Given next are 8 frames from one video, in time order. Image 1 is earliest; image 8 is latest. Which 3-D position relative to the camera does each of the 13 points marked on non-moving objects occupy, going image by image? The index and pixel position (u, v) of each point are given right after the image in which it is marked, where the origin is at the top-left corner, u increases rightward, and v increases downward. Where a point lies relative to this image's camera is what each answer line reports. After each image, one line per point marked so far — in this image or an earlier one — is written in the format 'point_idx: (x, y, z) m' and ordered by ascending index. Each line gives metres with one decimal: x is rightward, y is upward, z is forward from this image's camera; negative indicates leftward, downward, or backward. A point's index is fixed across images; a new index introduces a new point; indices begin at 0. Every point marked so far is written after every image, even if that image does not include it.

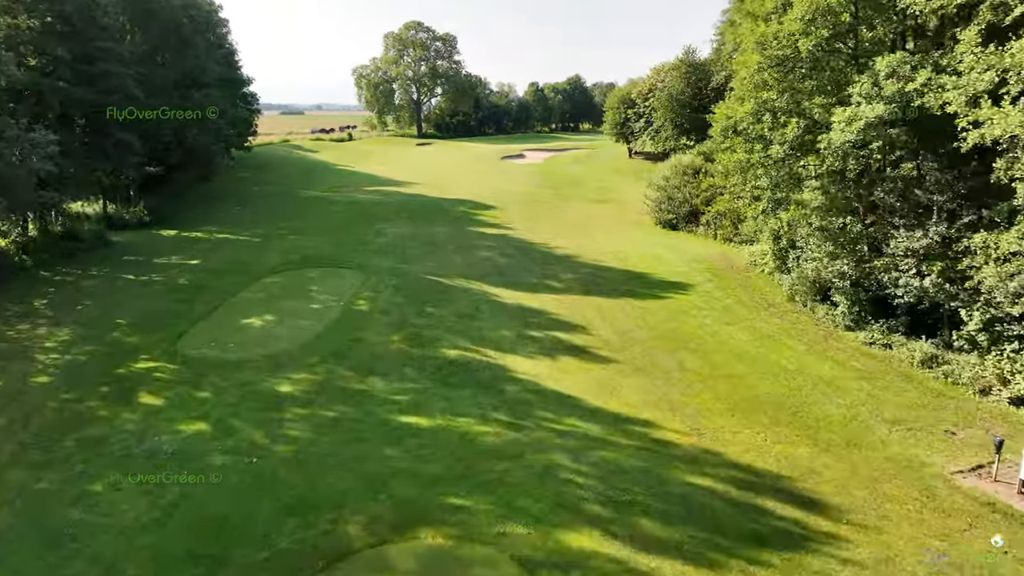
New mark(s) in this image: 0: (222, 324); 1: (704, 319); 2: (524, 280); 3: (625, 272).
0: (-5.8, -0.7, +13.9) m
1: (+4.4, -0.7, +16.0) m
2: (+0.3, +0.2, +19.1) m
3: (+3.3, +0.4, +20.1) m
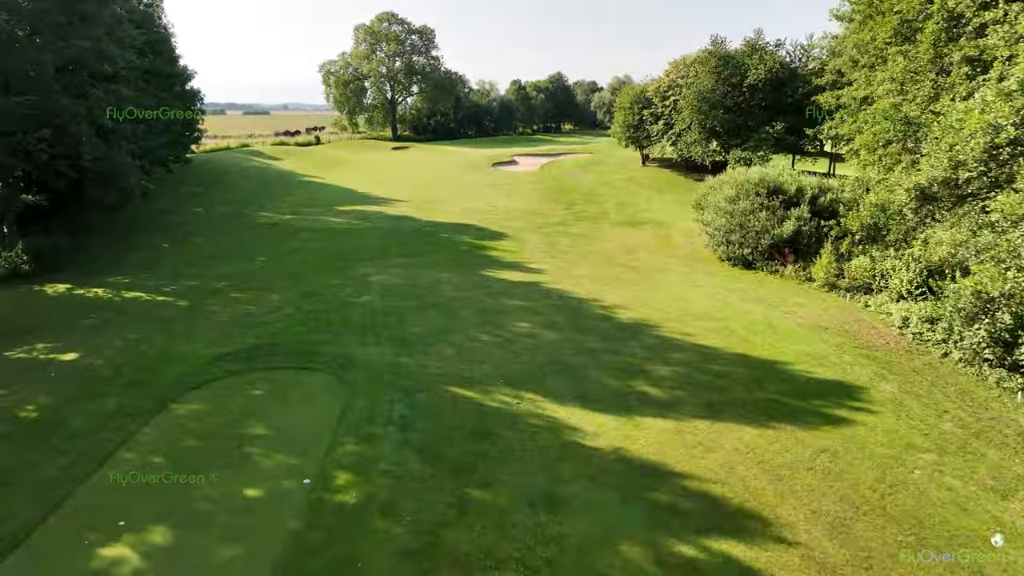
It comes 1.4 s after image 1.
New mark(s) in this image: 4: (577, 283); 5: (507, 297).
0: (-4.4, -2.6, +6.7) m
1: (+5.7, -2.5, +9.2) m
2: (+1.5, -1.6, +12.1) m
3: (+4.4, -1.4, +13.2) m
4: (+1.8, +0.1, +19.1) m
5: (-0.1, -0.2, +17.2) m
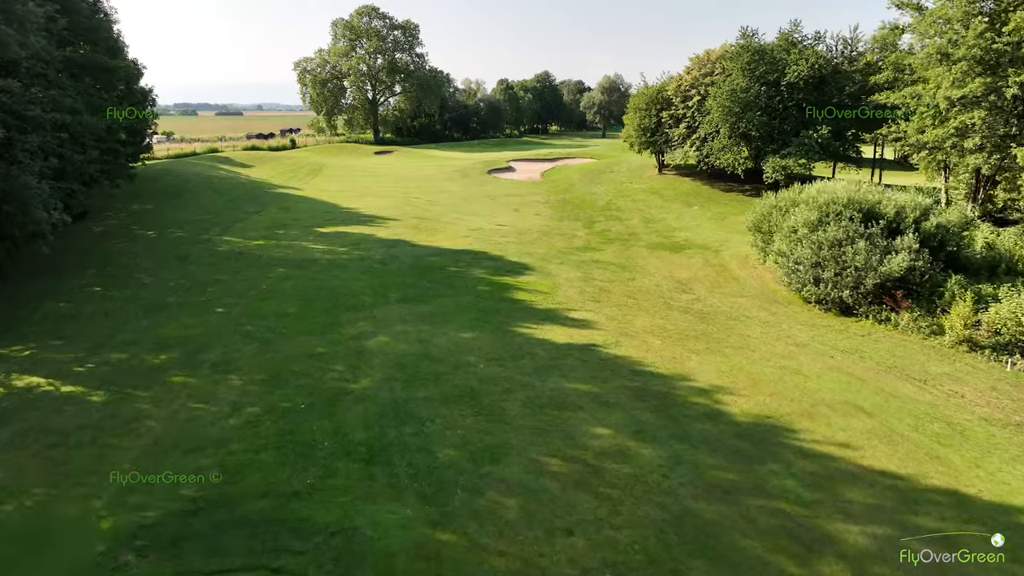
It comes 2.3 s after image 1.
0: (-3.0, -4.0, +1.7) m
1: (+7.0, -3.8, +4.5) m
2: (+2.7, -2.9, +7.3) m
3: (+5.5, -2.7, +8.5) m
4: (+2.7, -1.2, +14.4) m
5: (+0.9, -1.5, +12.4) m
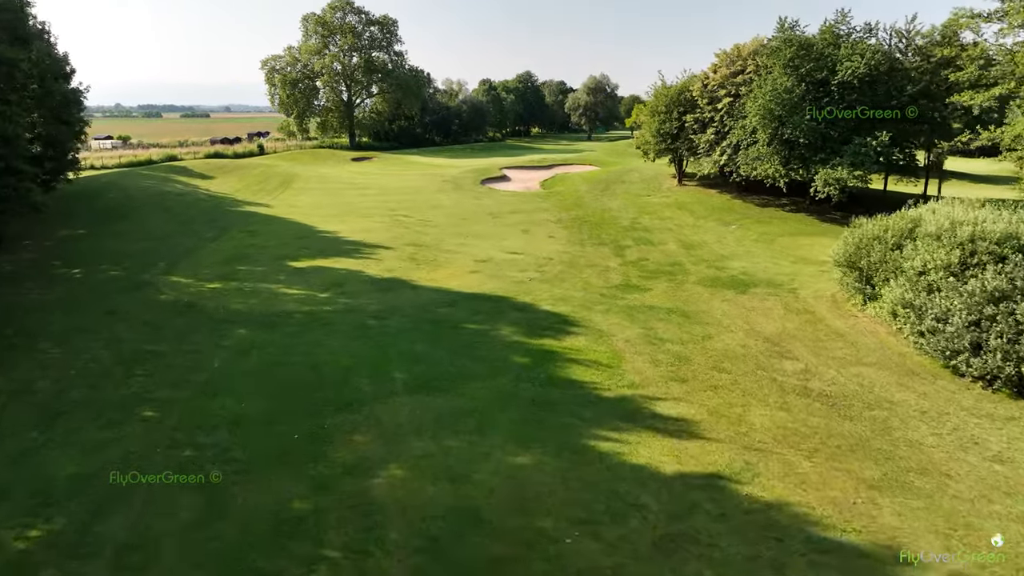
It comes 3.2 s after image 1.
0: (-1.4, -5.4, -3.3) m
1: (+8.5, -5.1, -0.2) m
2: (+4.1, -4.3, +2.5) m
3: (+6.9, -4.0, +3.8) m
4: (+3.8, -2.5, +9.5) m
5: (+2.1, -2.9, +7.5) m
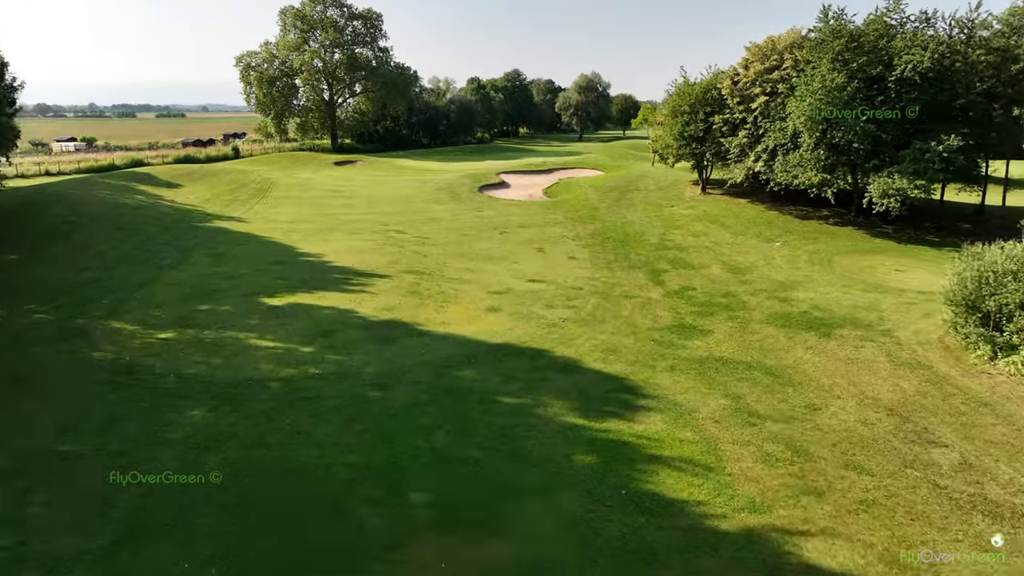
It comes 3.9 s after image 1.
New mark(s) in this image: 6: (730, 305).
0: (-0.1, -6.4, -7.2) m
1: (+9.7, -6.1, -3.8) m
2: (+5.2, -5.3, -1.2) m
3: (+8.0, -5.0, +0.2) m
4: (+4.8, -3.5, +5.8) m
5: (+3.1, -3.9, +3.7) m
6: (+5.7, -0.4, +18.3) m
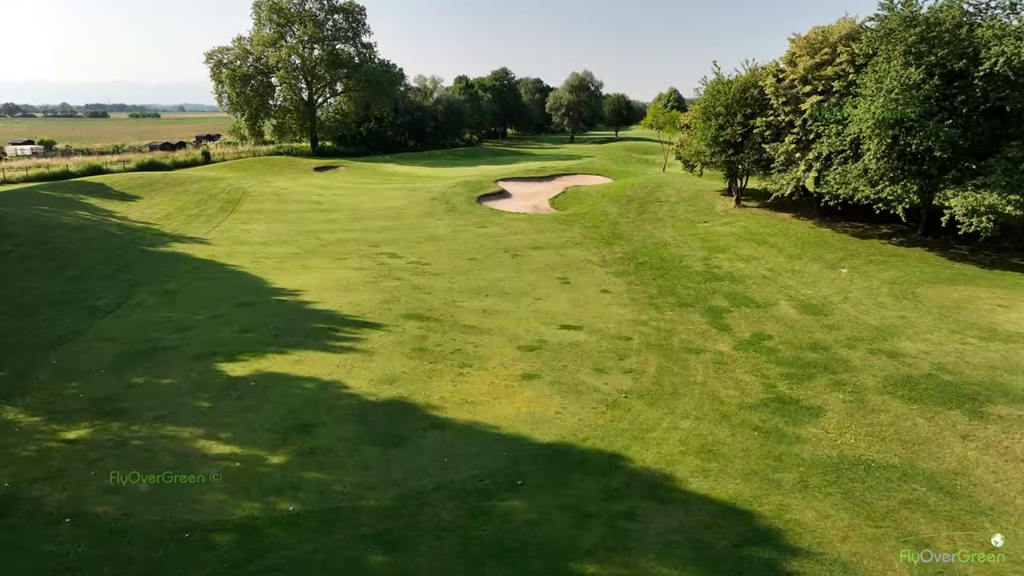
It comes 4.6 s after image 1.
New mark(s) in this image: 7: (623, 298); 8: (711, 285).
0: (+1.3, -7.6, -11.3) m
1: (+11.1, -7.1, -7.7) m
2: (+6.5, -6.4, -5.3) m
3: (+9.2, -6.0, -3.8) m
4: (+5.9, -4.6, +1.8) m
5: (+4.2, -5.1, -0.4) m
6: (+6.5, -1.5, +14.2) m
7: (+3.0, -0.3, +18.9) m
8: (+5.7, +0.1, +19.7) m
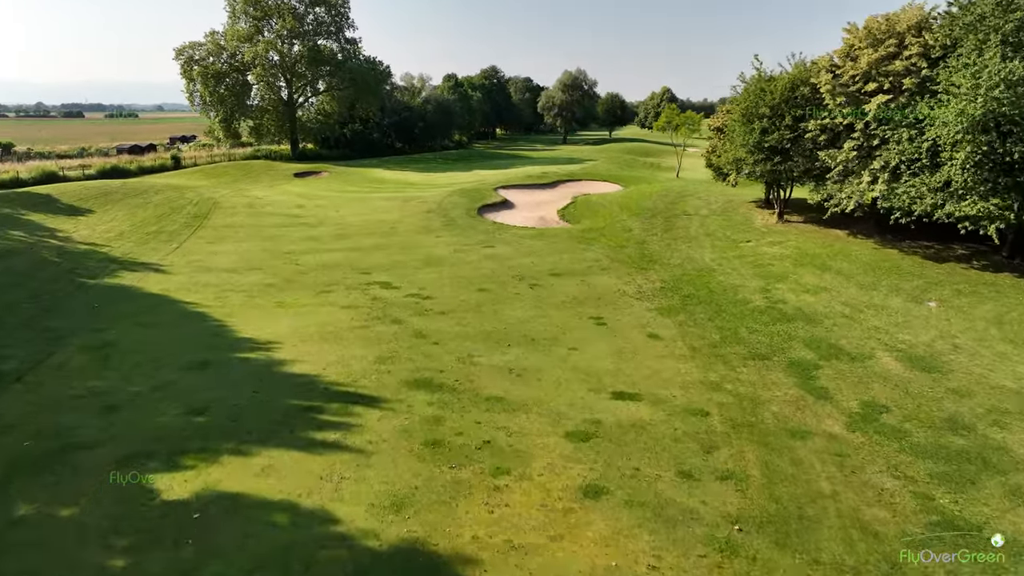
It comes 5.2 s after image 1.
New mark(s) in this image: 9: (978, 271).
0: (+2.6, -8.6, -15.1) m
1: (+12.3, -8.1, -11.2) m
2: (+7.7, -7.4, -9.0) m
3: (+10.4, -7.0, -7.4) m
4: (+6.9, -5.6, -1.9) m
5: (+5.3, -6.1, -4.1) m
6: (+7.2, -2.5, +10.5) m
7: (+3.6, -1.3, +15.1) m
8: (+6.2, -0.9, +16.0) m
9: (+13.3, +0.5, +19.8) m
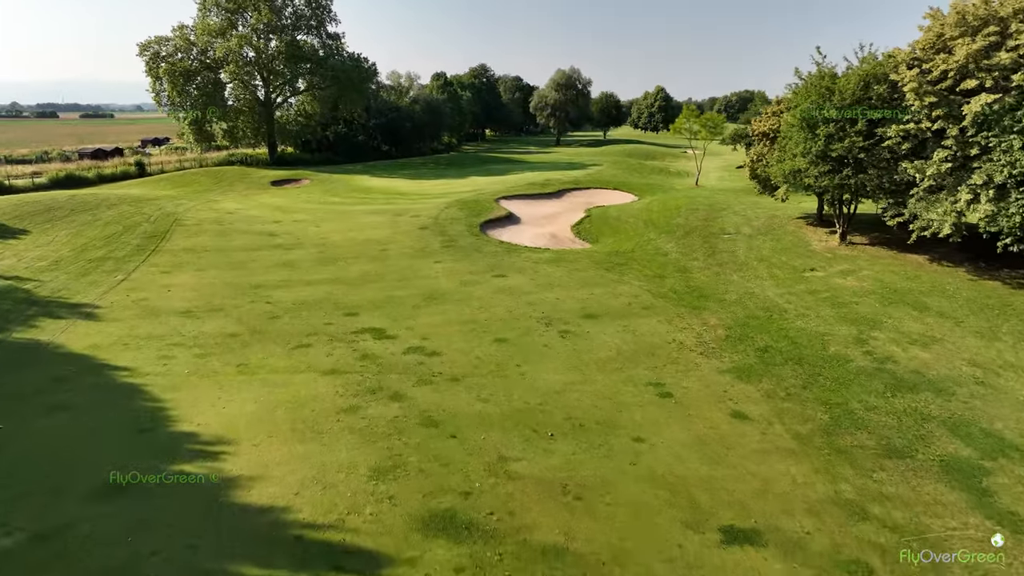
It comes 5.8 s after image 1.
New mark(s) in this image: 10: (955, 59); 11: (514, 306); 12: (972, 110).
0: (+4.0, -9.7, -19.1) m
1: (+13.6, -9.2, -15.0) m
2: (+8.9, -8.5, -12.8) m
3: (+11.6, -8.1, -11.2) m
4: (+8.0, -6.7, -5.8) m
5: (+6.4, -7.2, -8.1) m
6: (+8.0, -3.6, +6.6) m
7: (+4.3, -2.4, +11.1) m
8: (+6.9, -2.0, +12.1) m
9: (+13.9, -0.5, +16.0) m
10: (+11.3, +5.8, +17.6) m
11: (+0.1, -0.4, +17.7) m
12: (+11.3, +4.3, +16.9) m
